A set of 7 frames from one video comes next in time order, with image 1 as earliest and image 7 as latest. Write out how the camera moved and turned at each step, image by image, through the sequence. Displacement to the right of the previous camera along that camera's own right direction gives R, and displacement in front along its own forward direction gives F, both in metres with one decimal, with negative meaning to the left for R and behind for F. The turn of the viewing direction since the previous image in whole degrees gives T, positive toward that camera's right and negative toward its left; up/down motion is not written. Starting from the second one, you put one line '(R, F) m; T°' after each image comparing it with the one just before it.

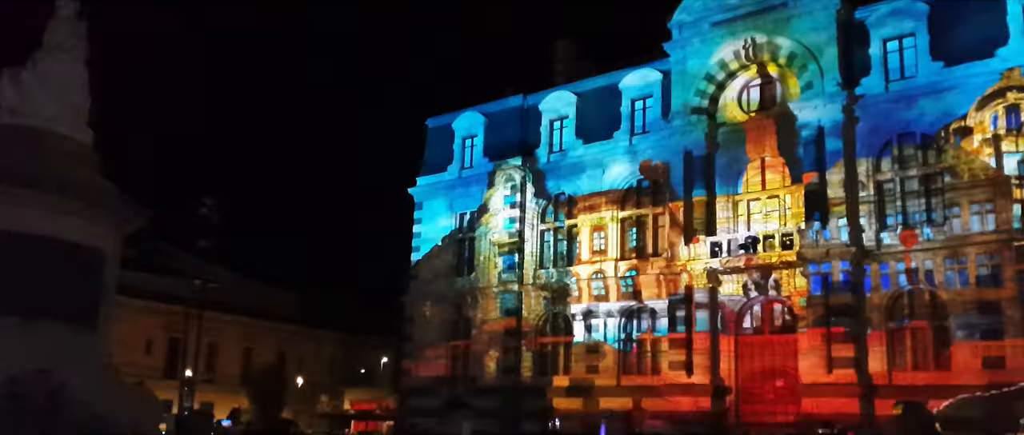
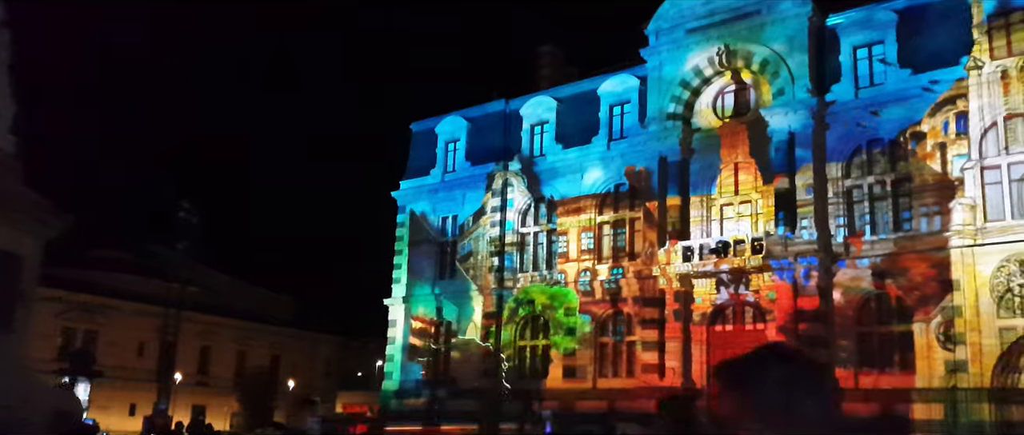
(+0.7, -0.3) m; 0°
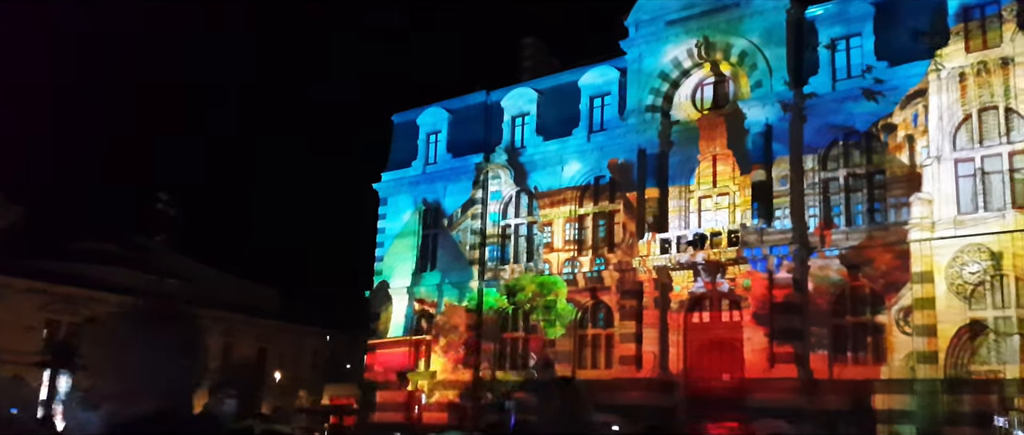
(+0.3, +0.1) m; +1°
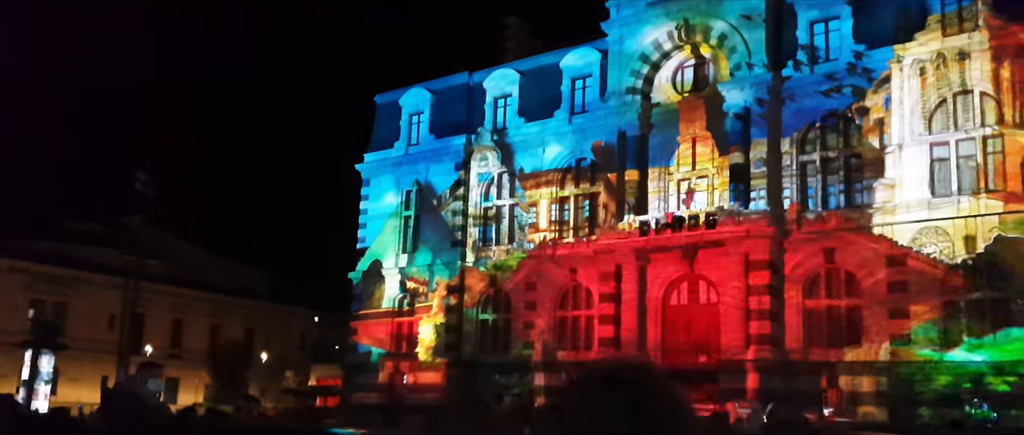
(+0.3, 0.0) m; +1°
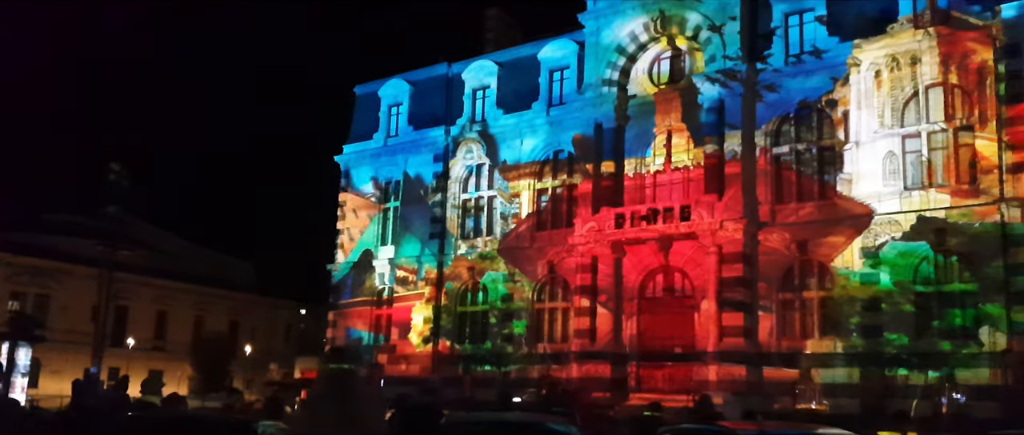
(+0.4, +0.1) m; +1°
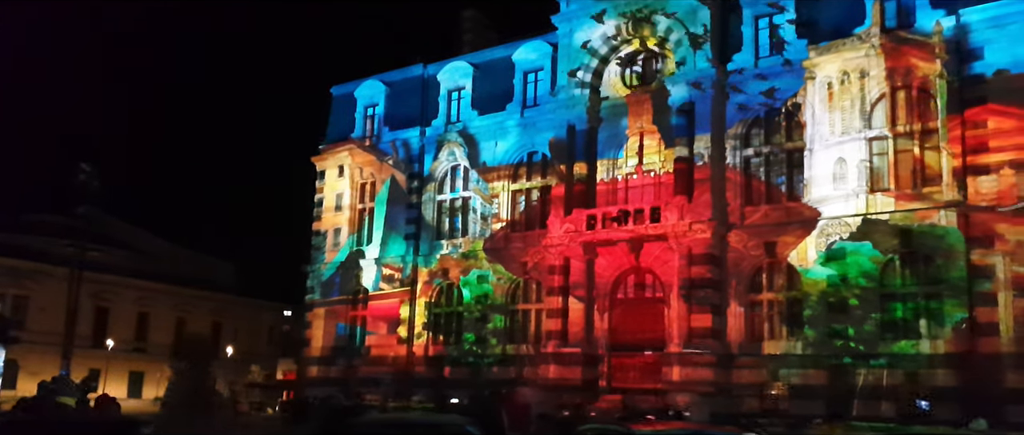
(+0.4, 0.0) m; +1°
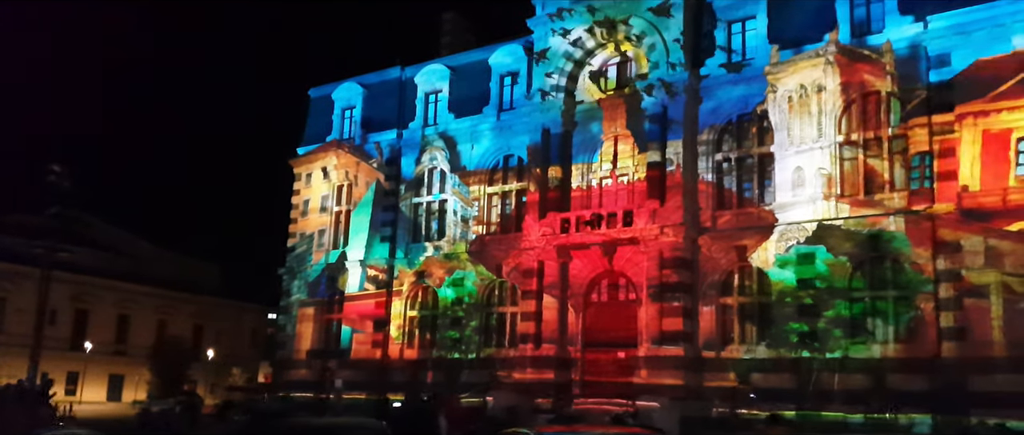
(+0.4, 0.0) m; +1°
